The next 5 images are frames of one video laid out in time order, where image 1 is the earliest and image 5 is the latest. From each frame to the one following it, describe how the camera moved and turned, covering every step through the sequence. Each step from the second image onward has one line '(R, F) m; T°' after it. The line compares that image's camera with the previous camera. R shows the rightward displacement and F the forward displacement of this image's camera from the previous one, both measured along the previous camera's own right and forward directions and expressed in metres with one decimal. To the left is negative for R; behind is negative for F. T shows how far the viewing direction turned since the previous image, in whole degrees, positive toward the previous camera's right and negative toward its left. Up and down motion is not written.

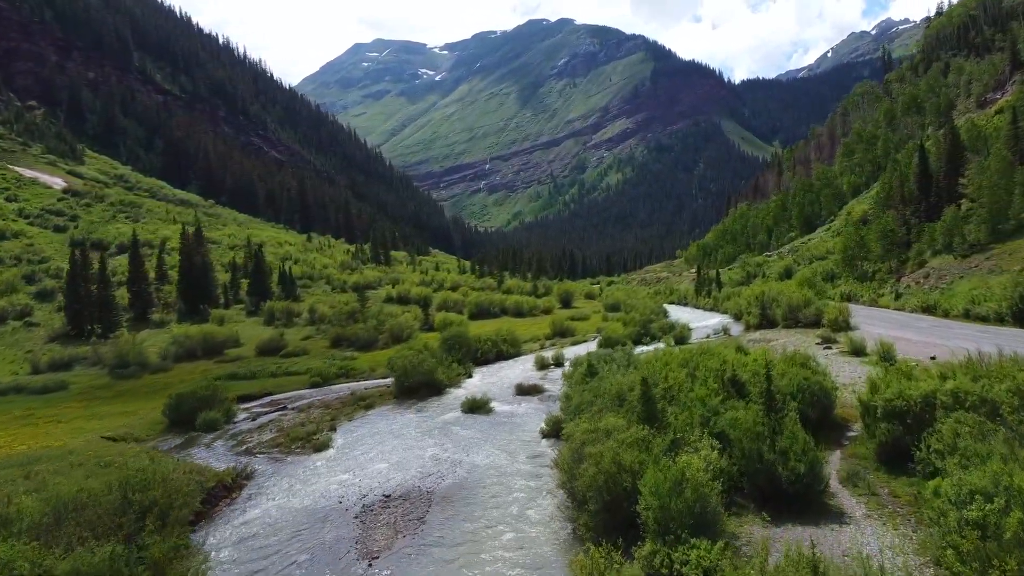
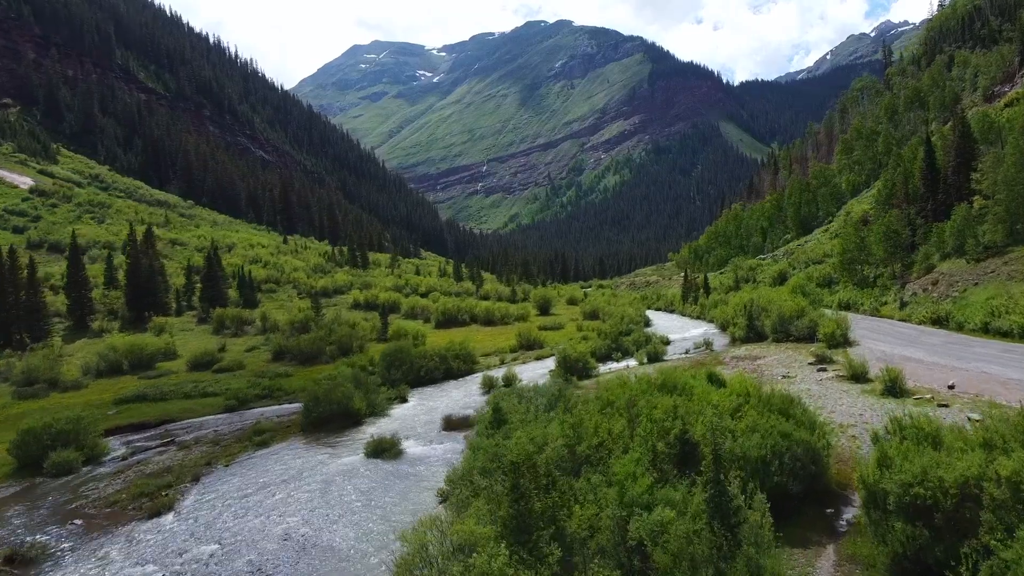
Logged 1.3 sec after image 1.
(+1.9, +4.6) m; 0°
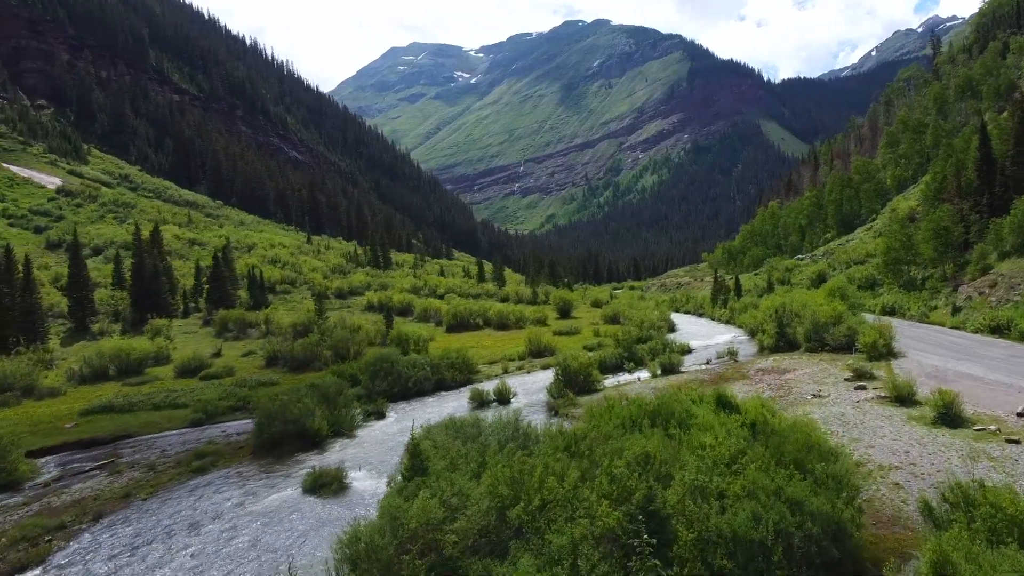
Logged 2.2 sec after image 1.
(+1.4, +3.2) m; -3°
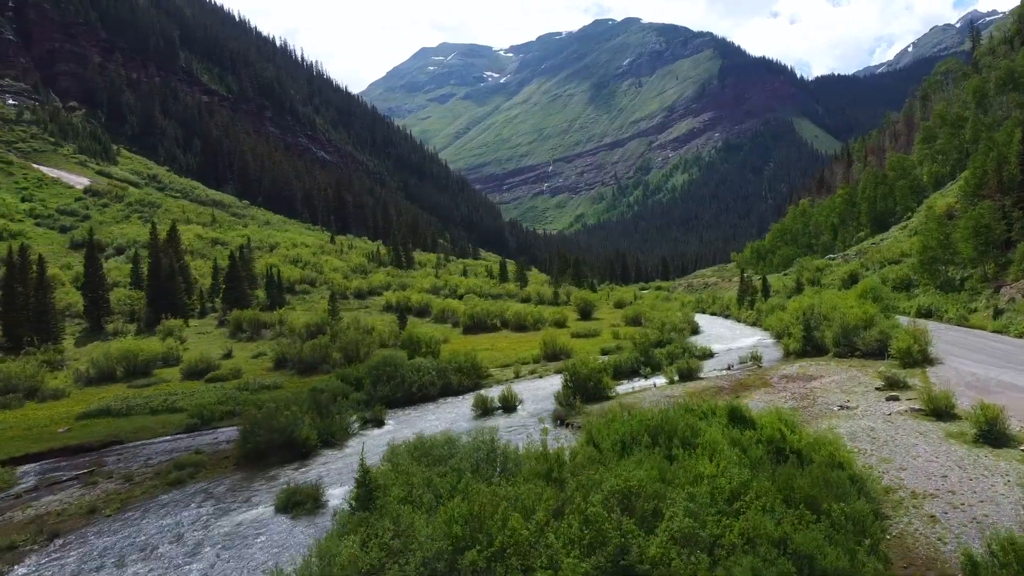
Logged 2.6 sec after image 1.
(+0.7, +1.4) m; -2°
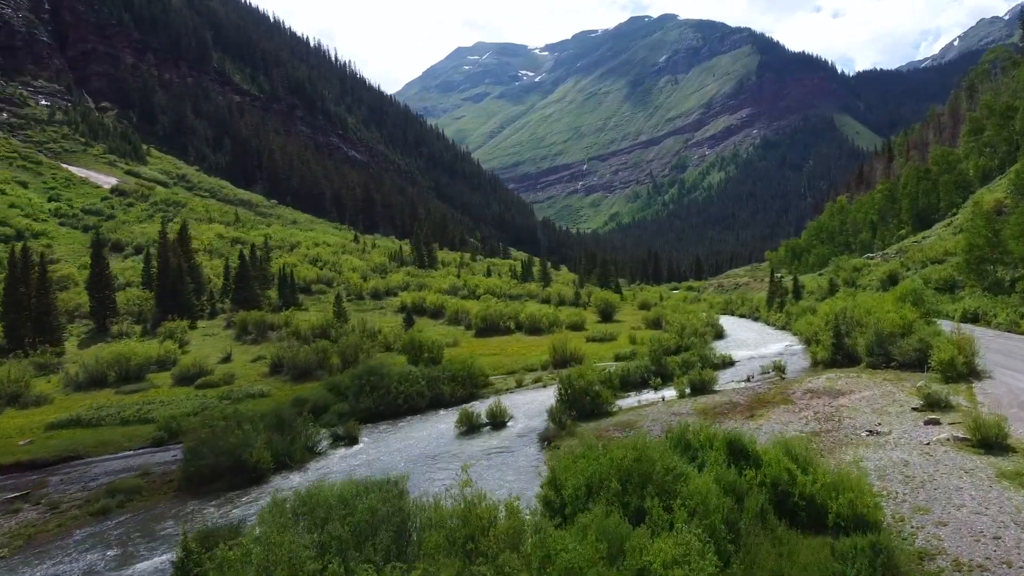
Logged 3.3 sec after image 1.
(+1.2, +2.4) m; -3°
